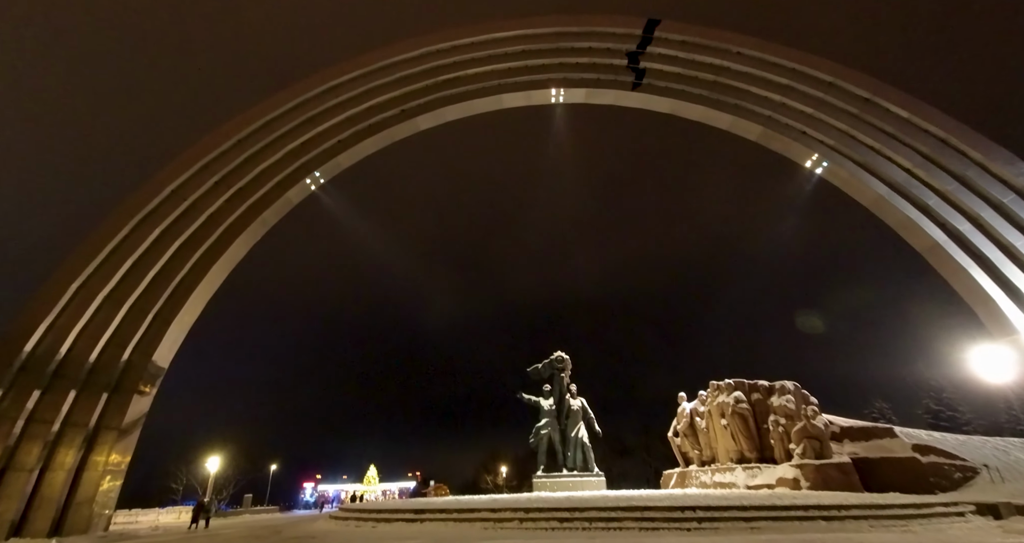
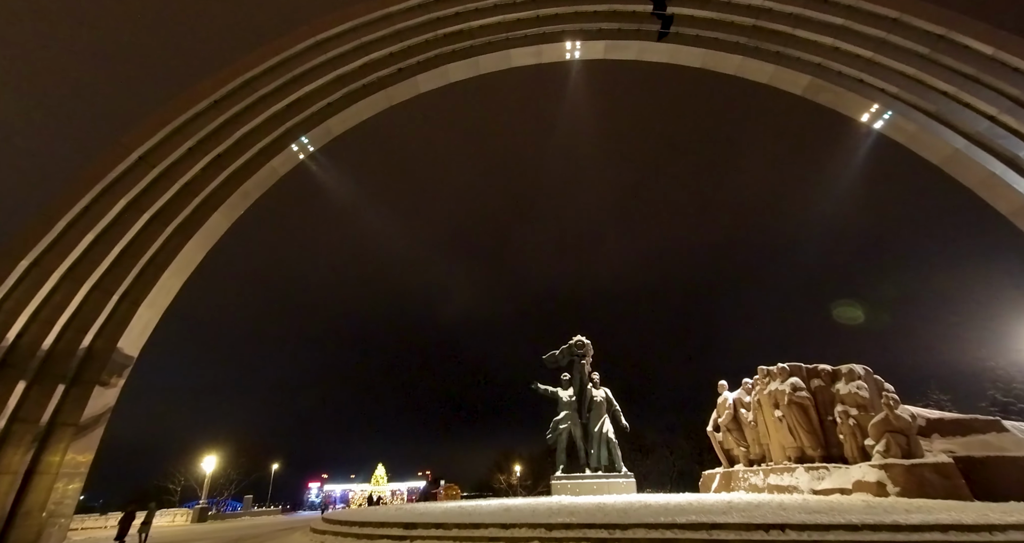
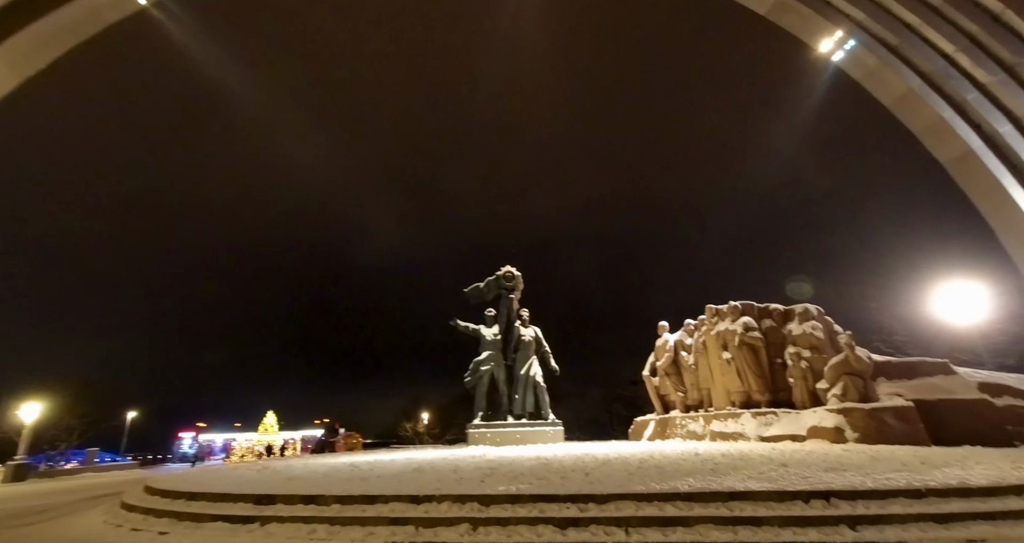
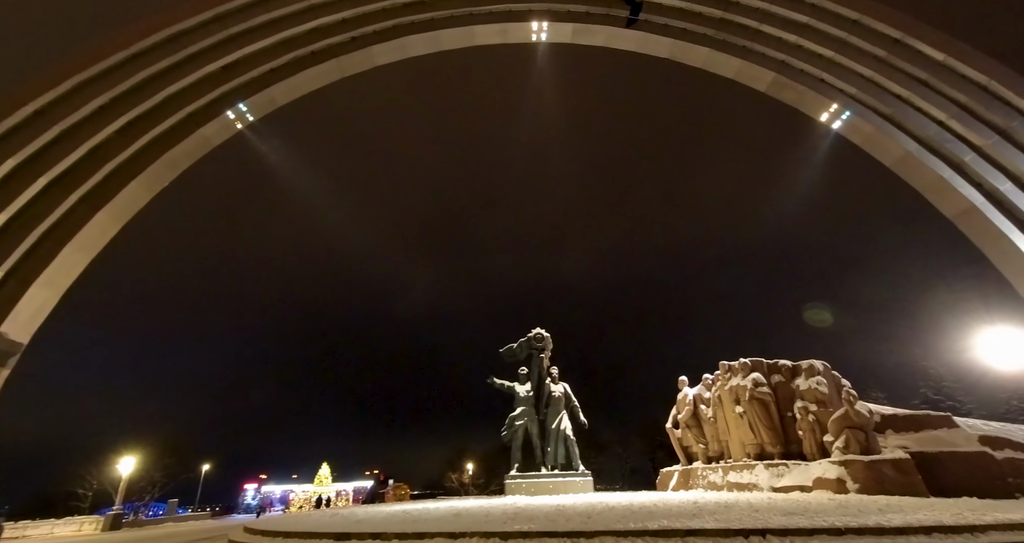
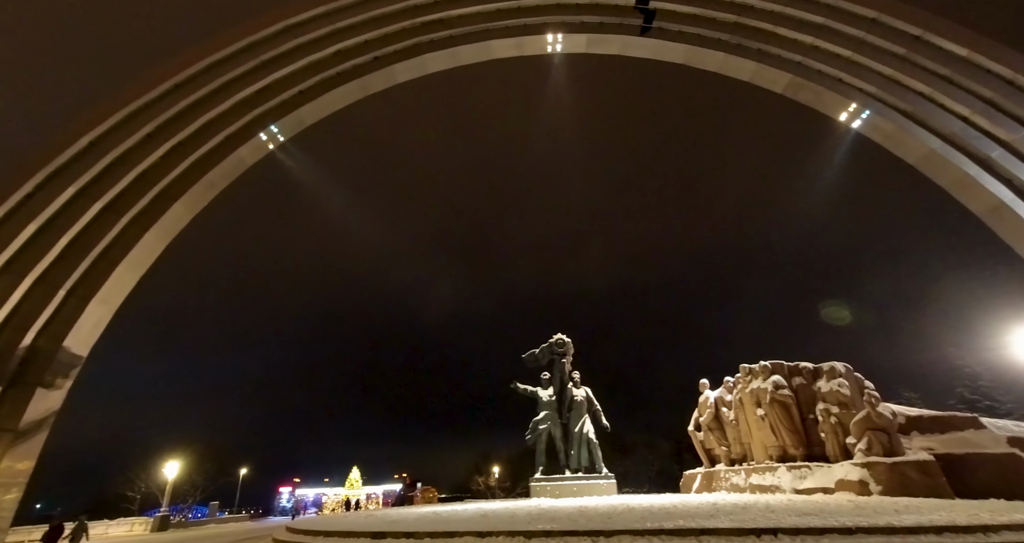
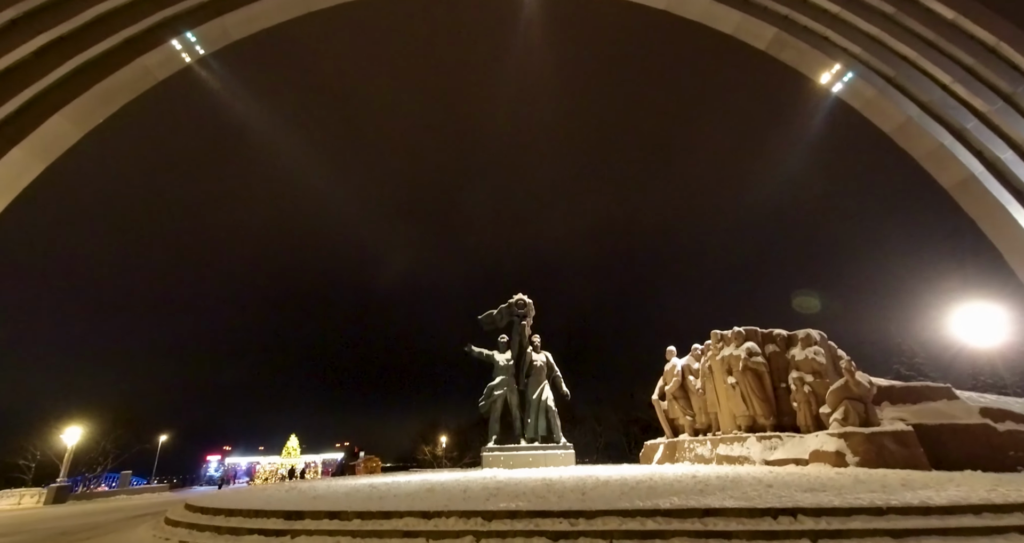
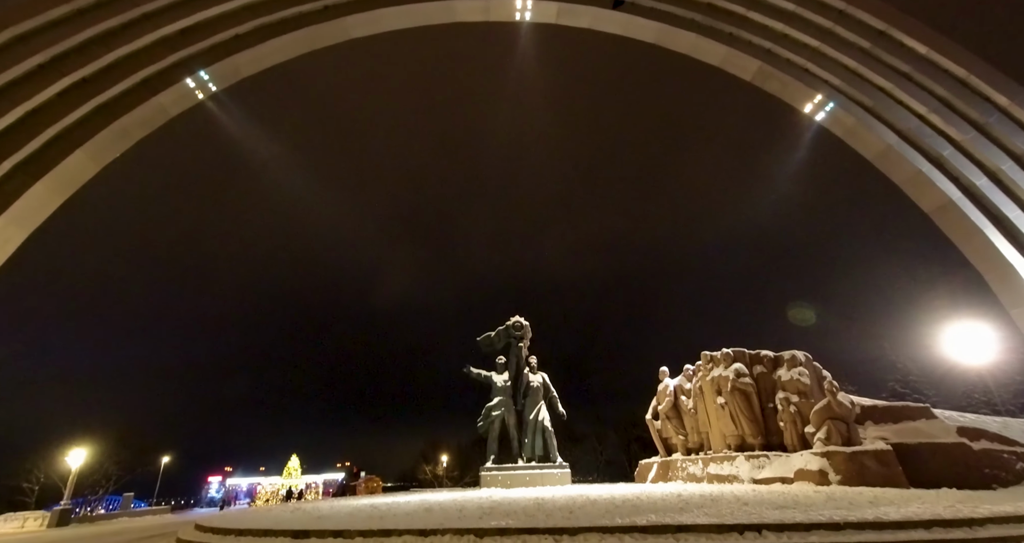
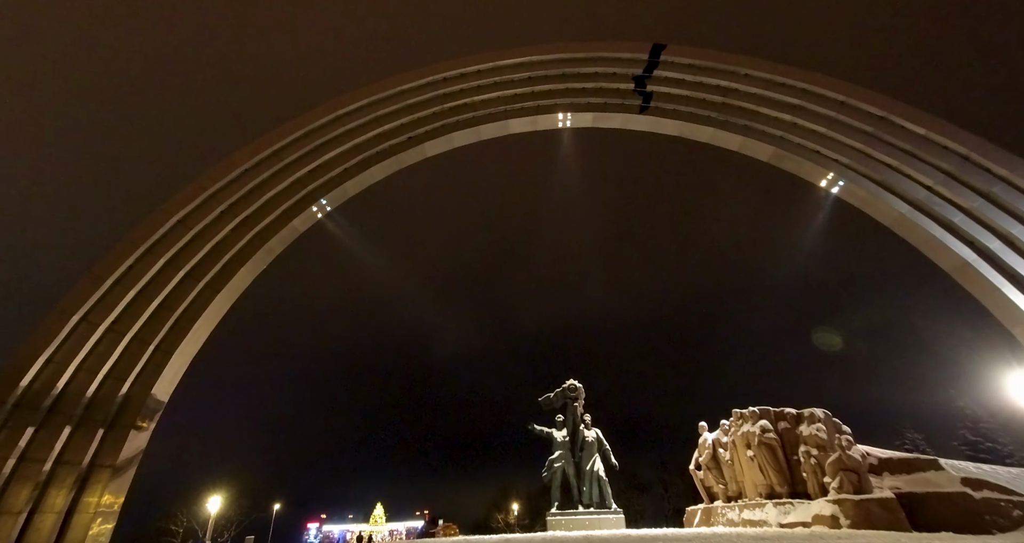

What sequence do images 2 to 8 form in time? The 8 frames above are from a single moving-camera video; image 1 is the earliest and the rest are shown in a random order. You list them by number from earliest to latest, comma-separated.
8, 2, 5, 4, 7, 6, 3
